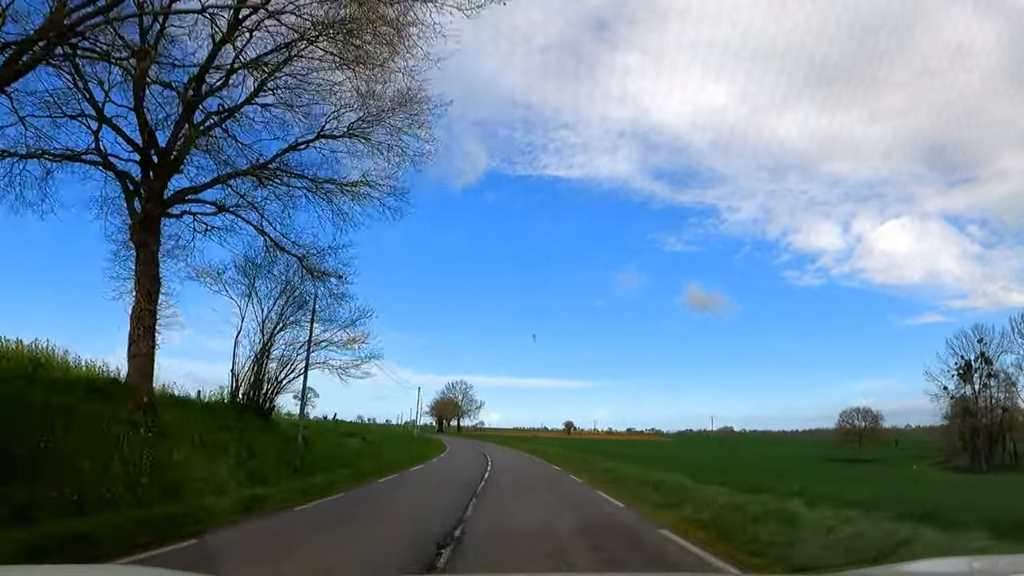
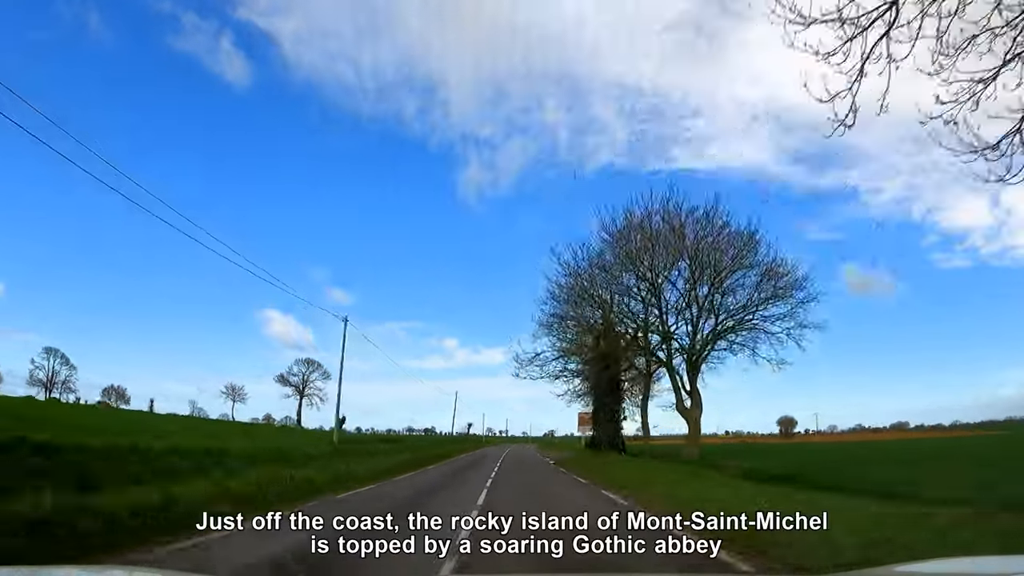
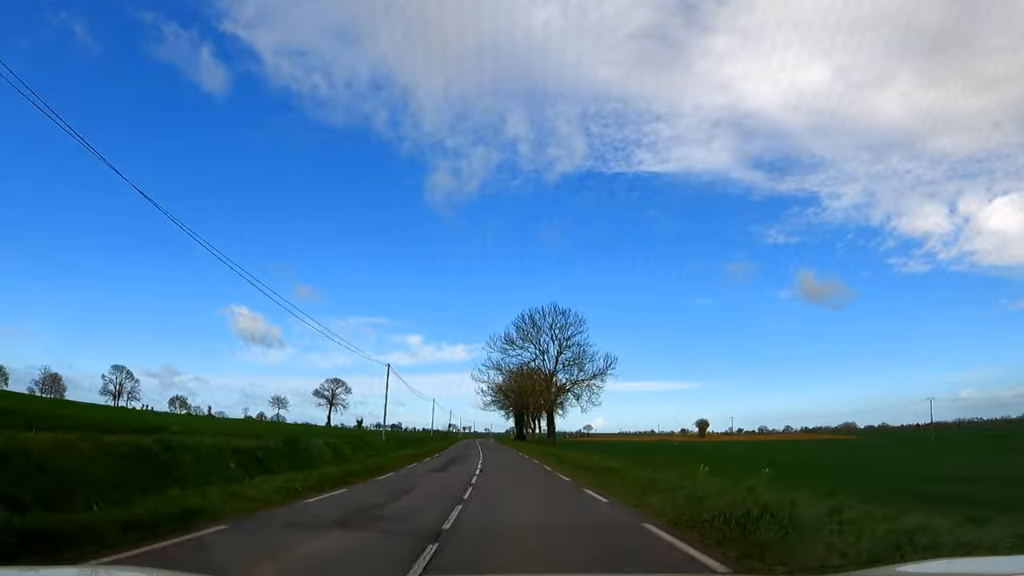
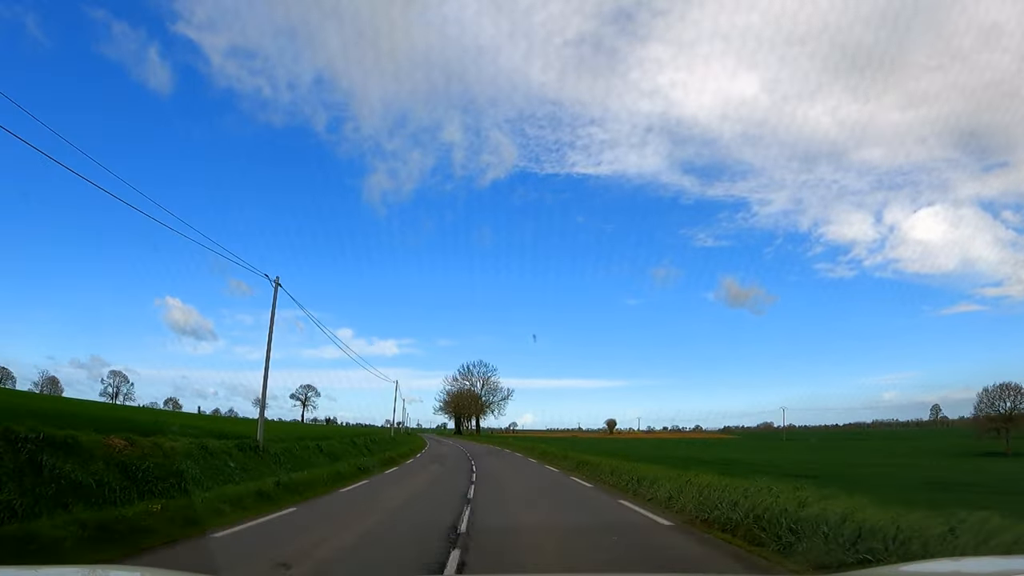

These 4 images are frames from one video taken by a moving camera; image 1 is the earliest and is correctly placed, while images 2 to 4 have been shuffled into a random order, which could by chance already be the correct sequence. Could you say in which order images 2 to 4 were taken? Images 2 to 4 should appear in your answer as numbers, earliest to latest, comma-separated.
4, 3, 2
